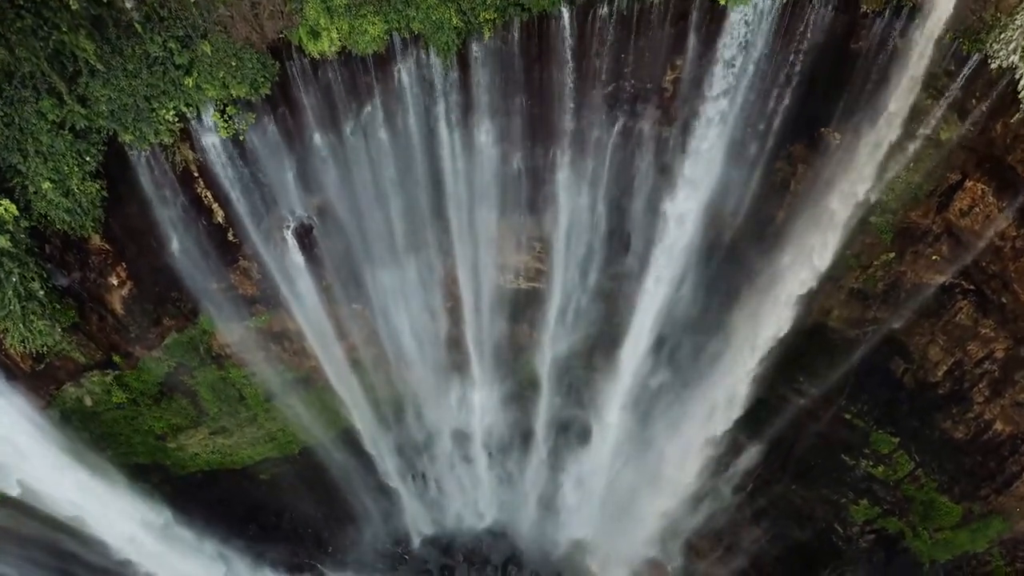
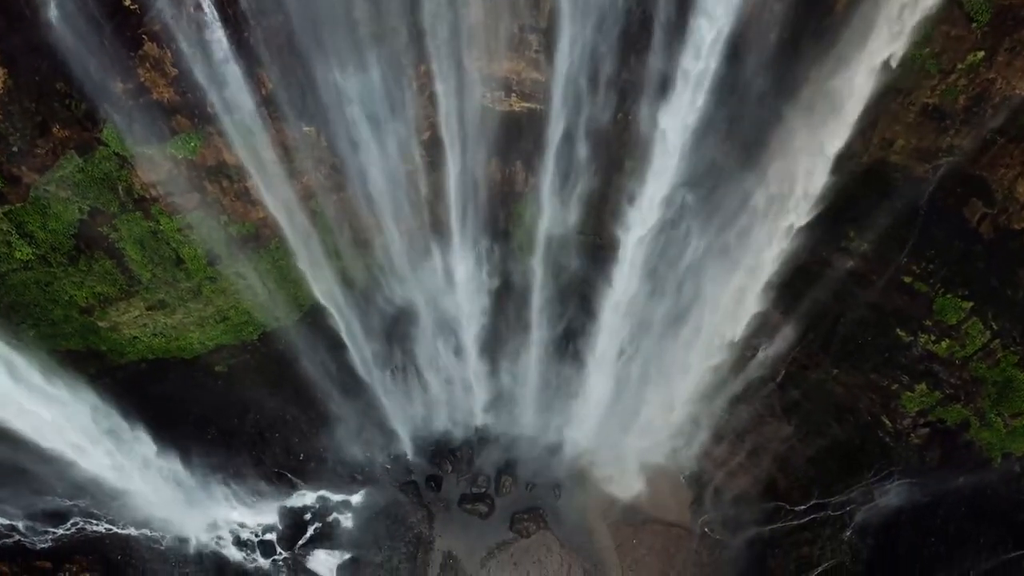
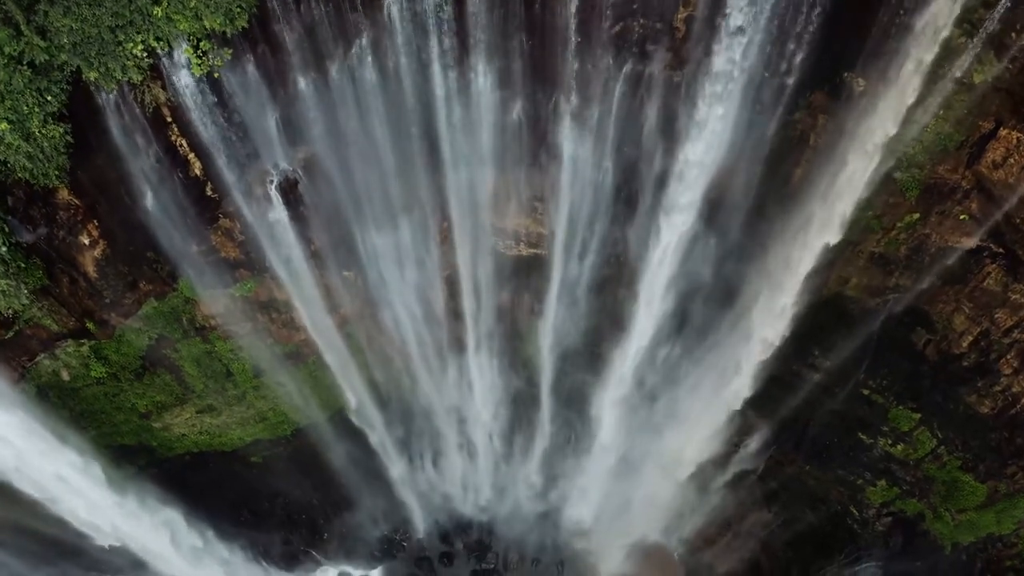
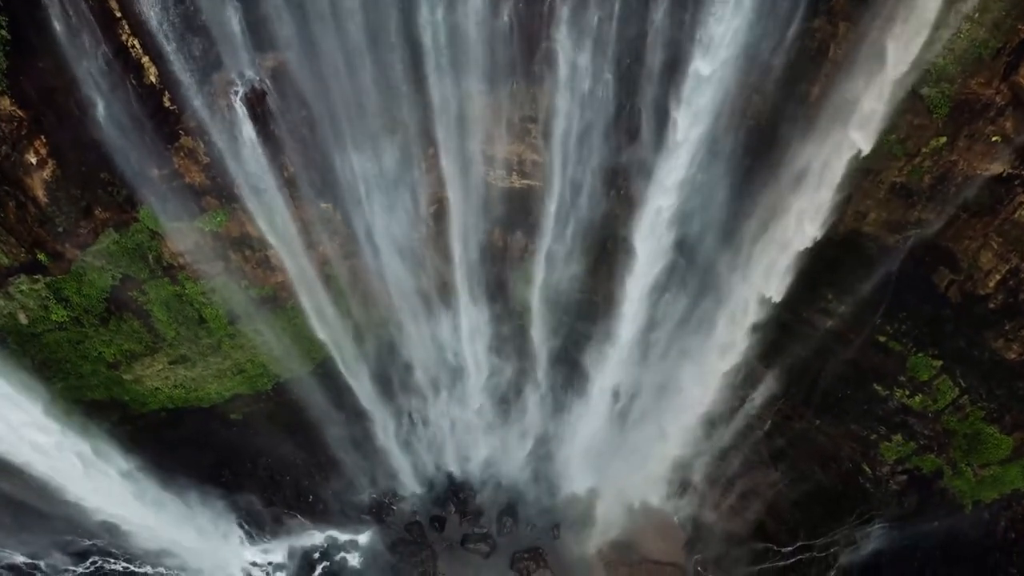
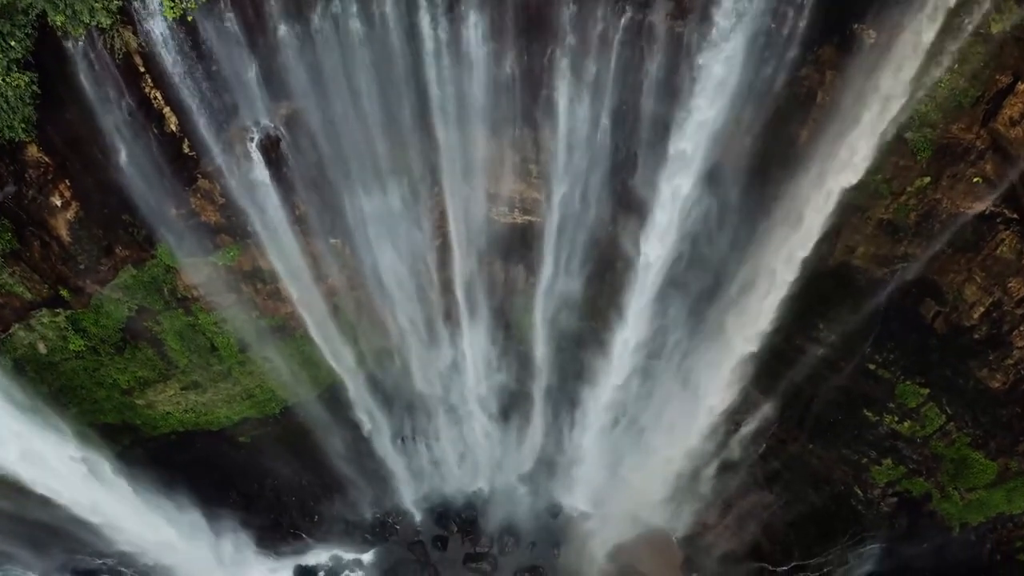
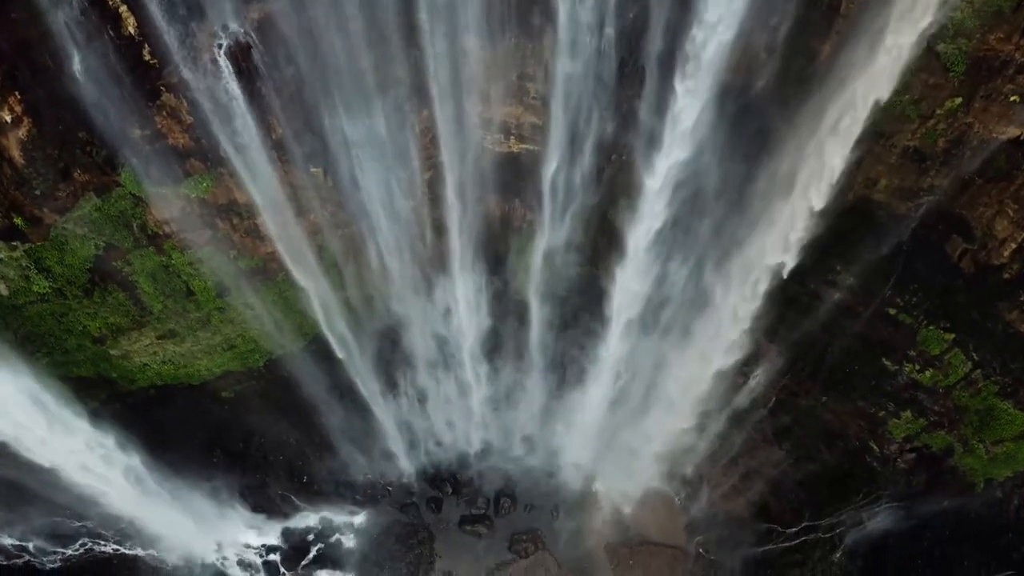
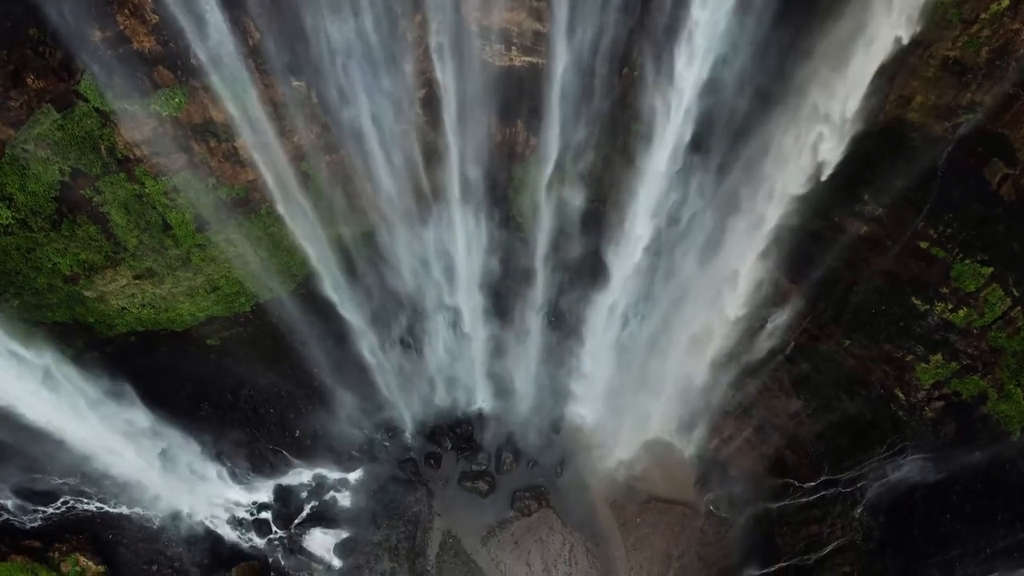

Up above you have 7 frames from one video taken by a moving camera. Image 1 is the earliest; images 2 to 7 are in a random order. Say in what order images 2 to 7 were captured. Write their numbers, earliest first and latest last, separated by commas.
3, 5, 4, 6, 2, 7
